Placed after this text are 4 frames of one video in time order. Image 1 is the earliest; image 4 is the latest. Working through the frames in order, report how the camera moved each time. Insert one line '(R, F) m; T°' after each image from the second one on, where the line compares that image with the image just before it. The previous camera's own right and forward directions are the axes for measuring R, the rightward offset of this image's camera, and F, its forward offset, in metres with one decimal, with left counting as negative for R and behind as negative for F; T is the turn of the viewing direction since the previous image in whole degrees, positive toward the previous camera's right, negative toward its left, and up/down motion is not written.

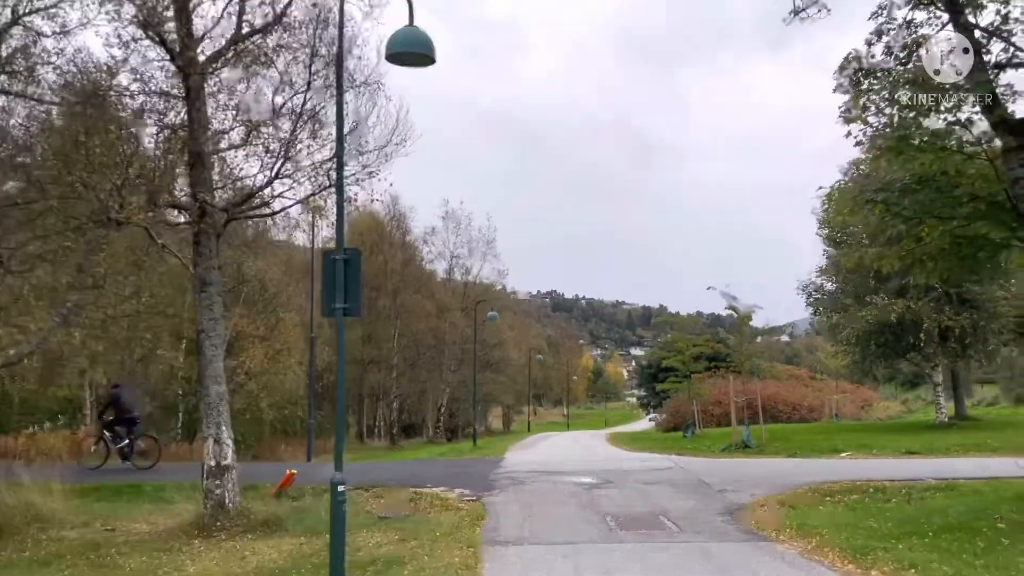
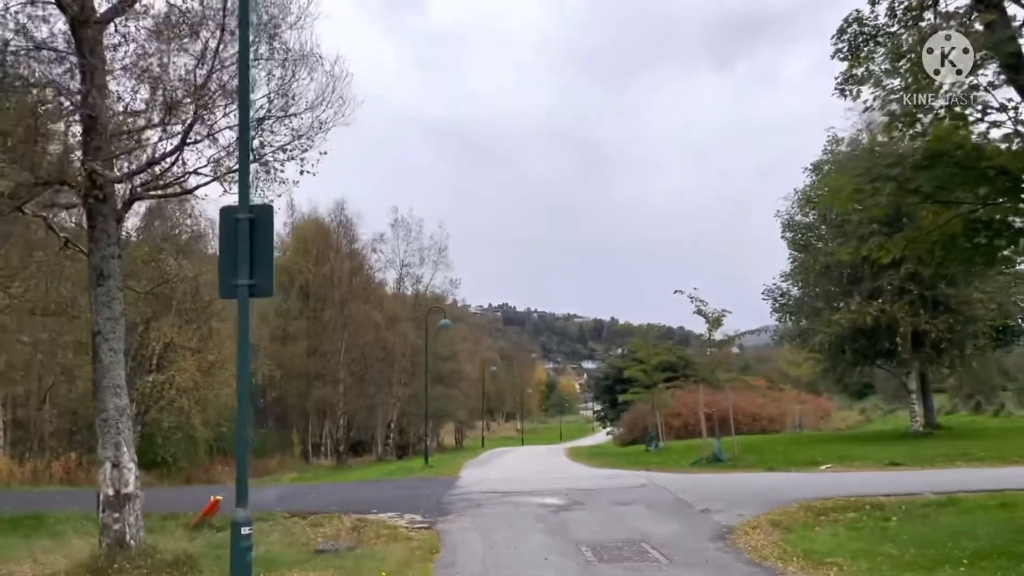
(-0.1, +1.9) m; +3°
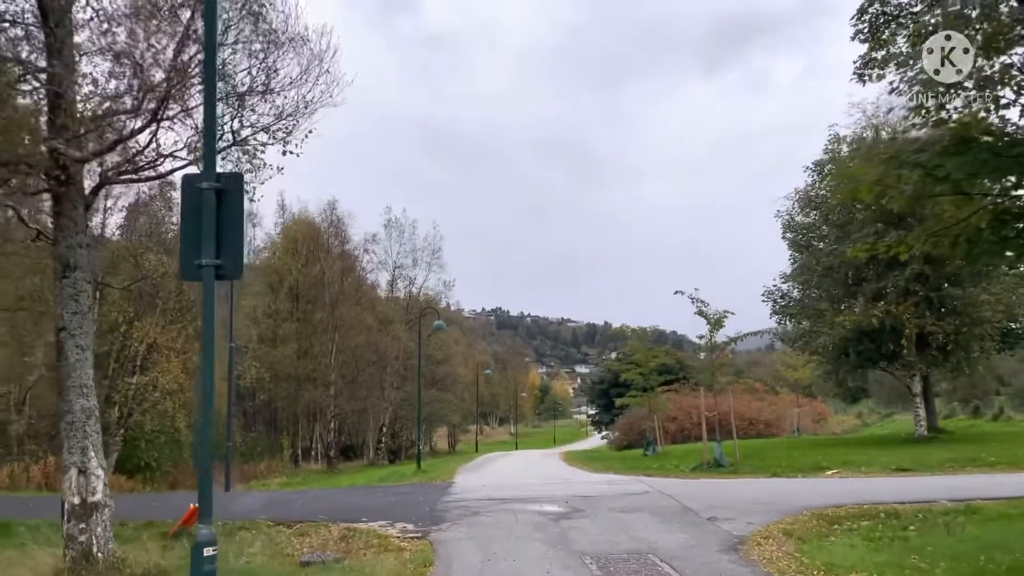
(-0.1, +0.8) m; 0°
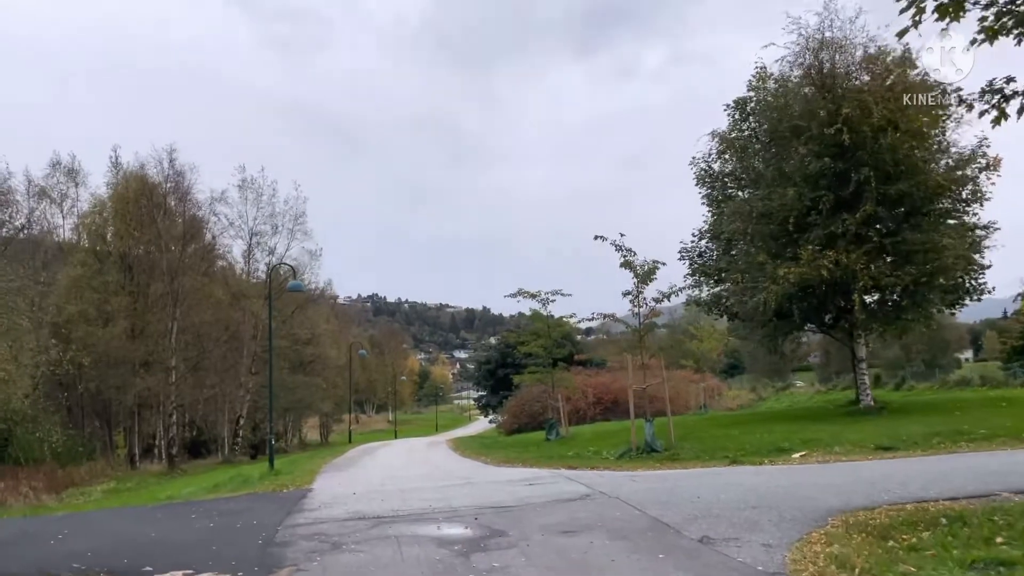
(0.0, +5.6) m; +8°
